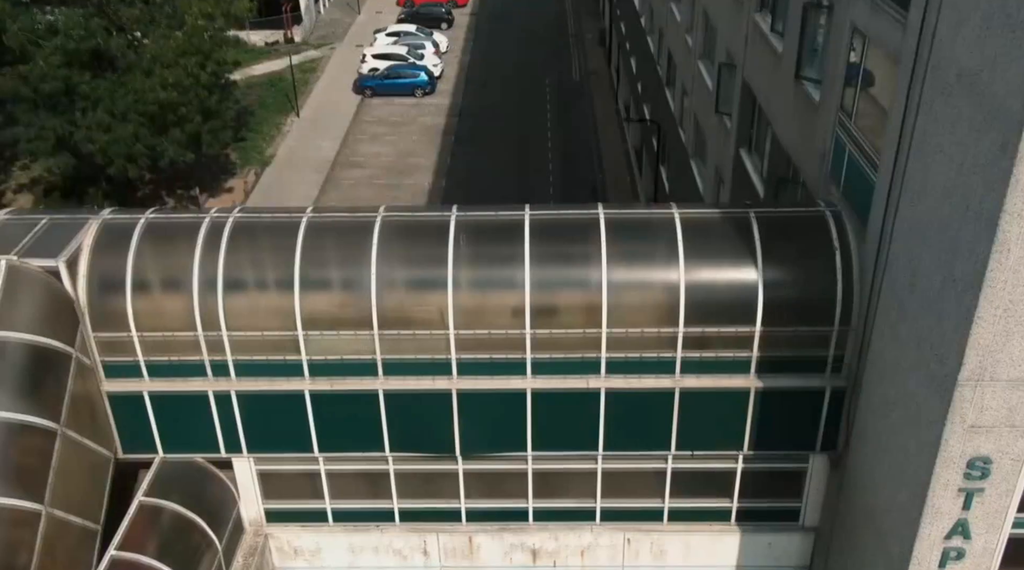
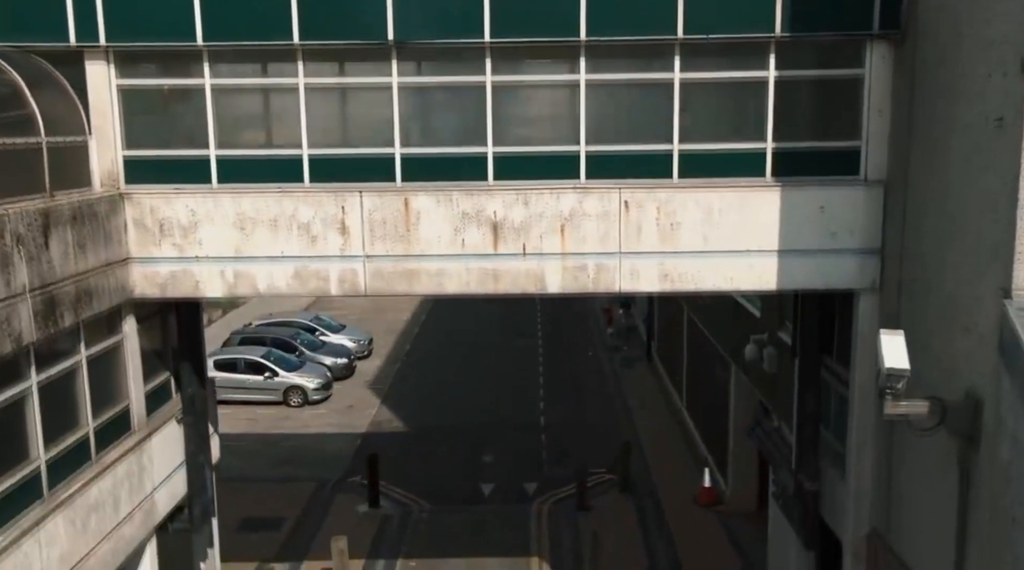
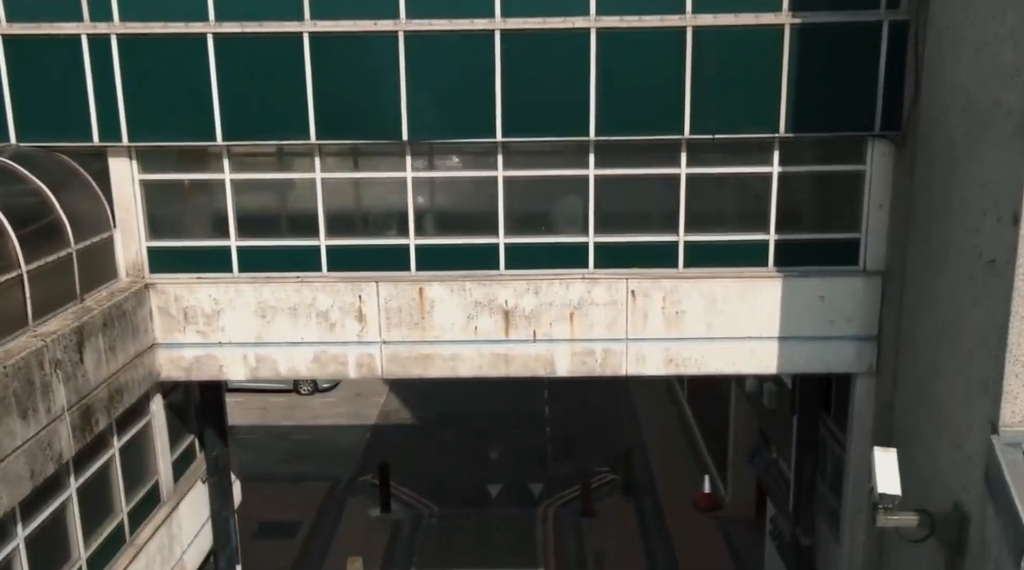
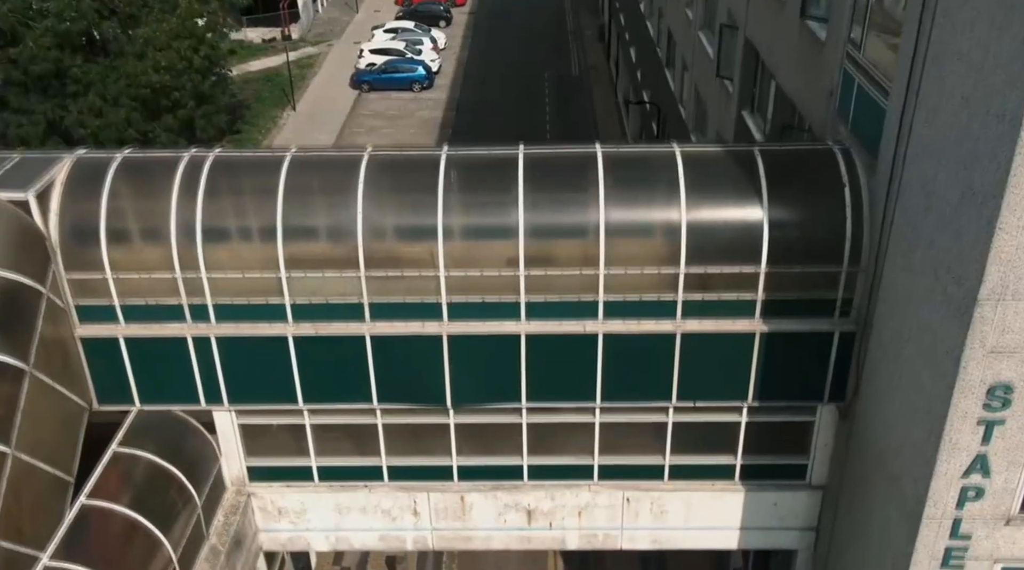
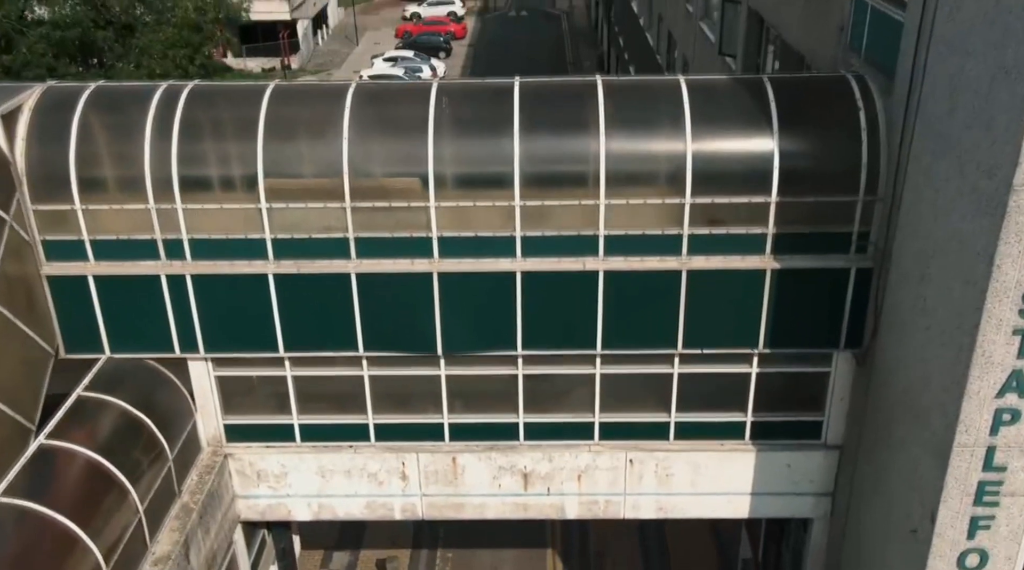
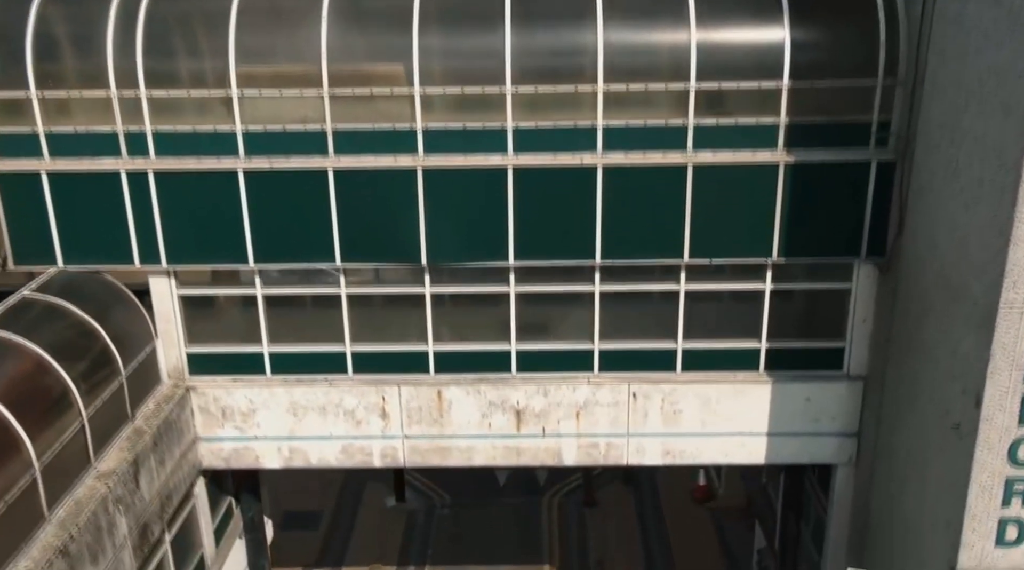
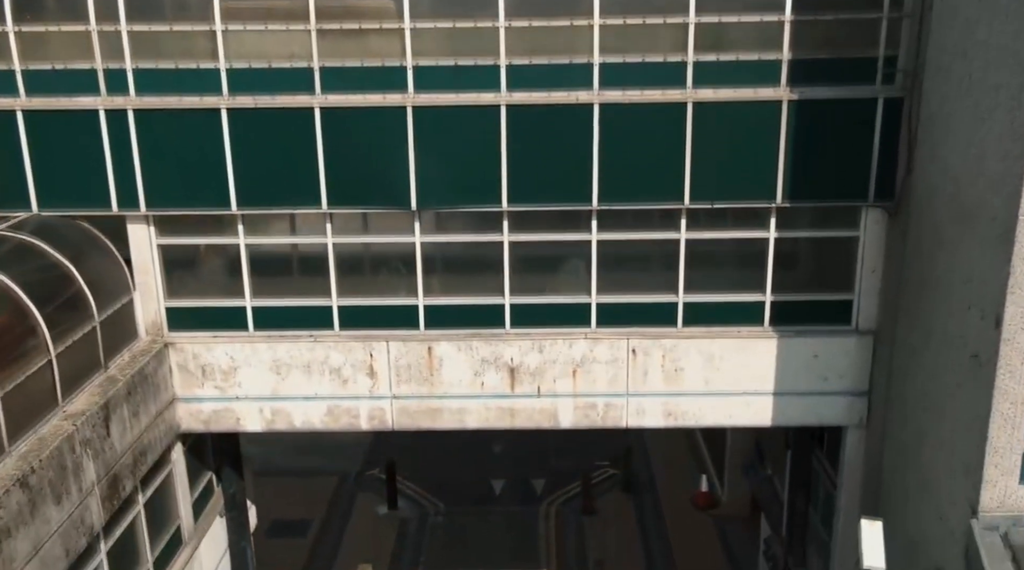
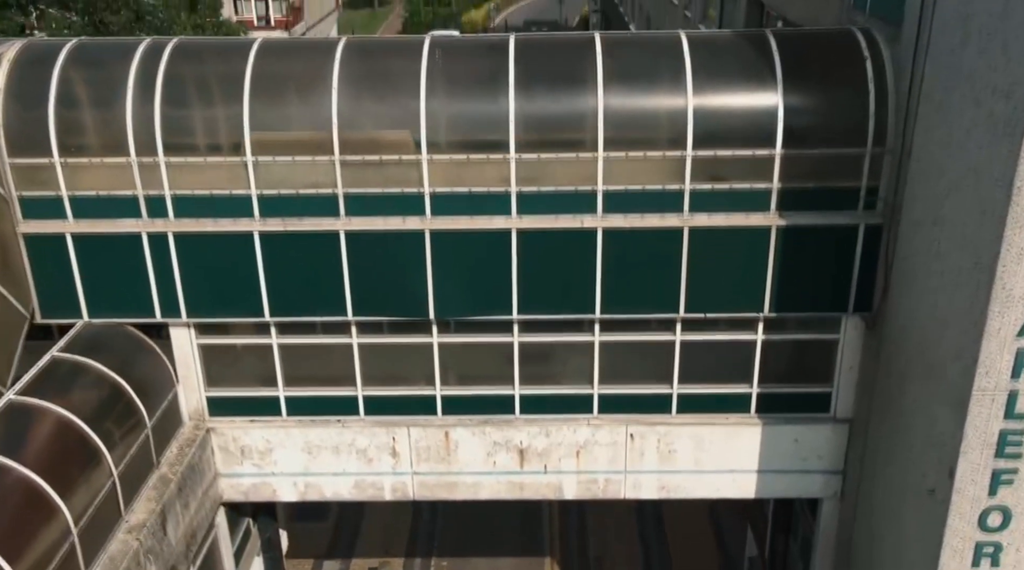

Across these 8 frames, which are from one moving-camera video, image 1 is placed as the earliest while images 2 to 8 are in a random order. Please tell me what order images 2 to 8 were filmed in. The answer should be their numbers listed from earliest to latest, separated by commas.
4, 5, 8, 6, 7, 3, 2
